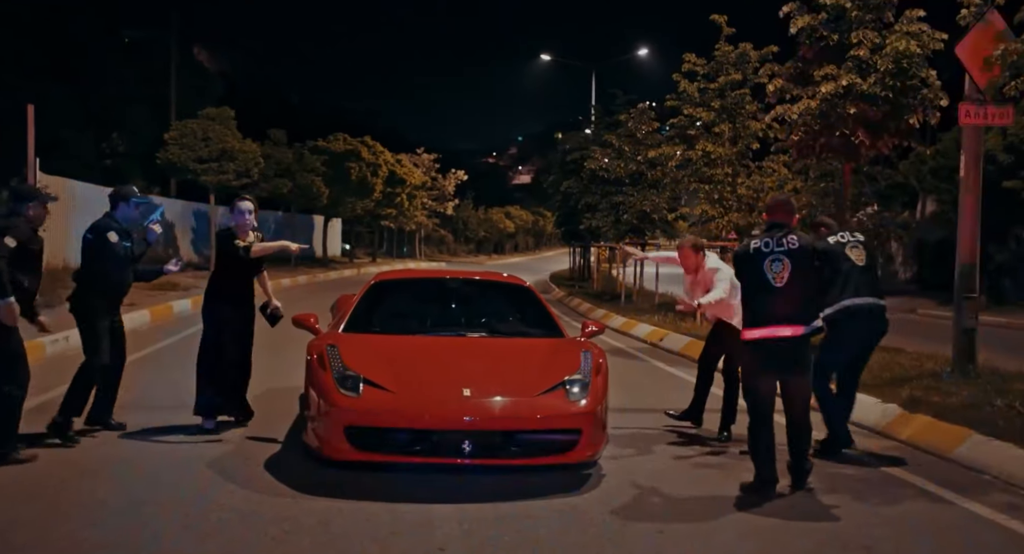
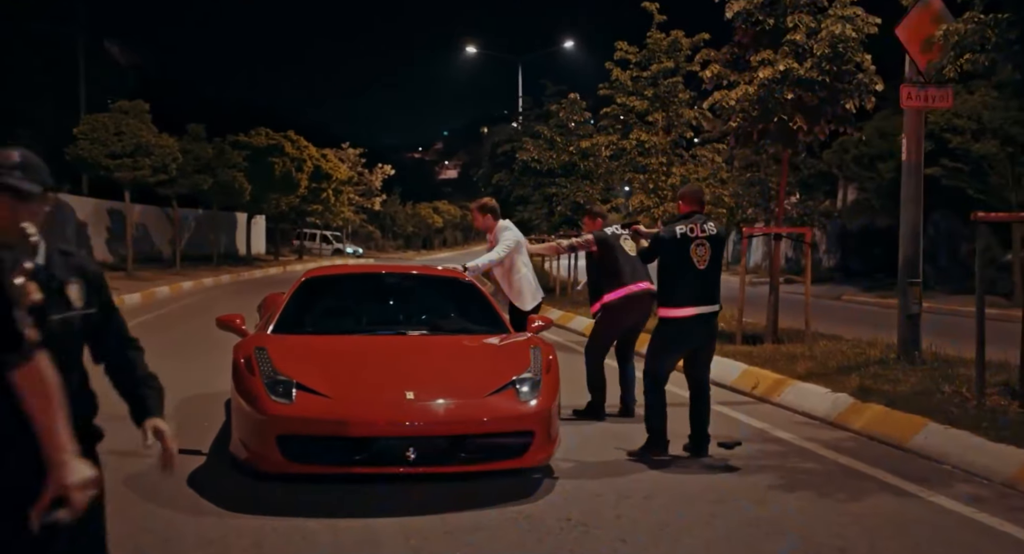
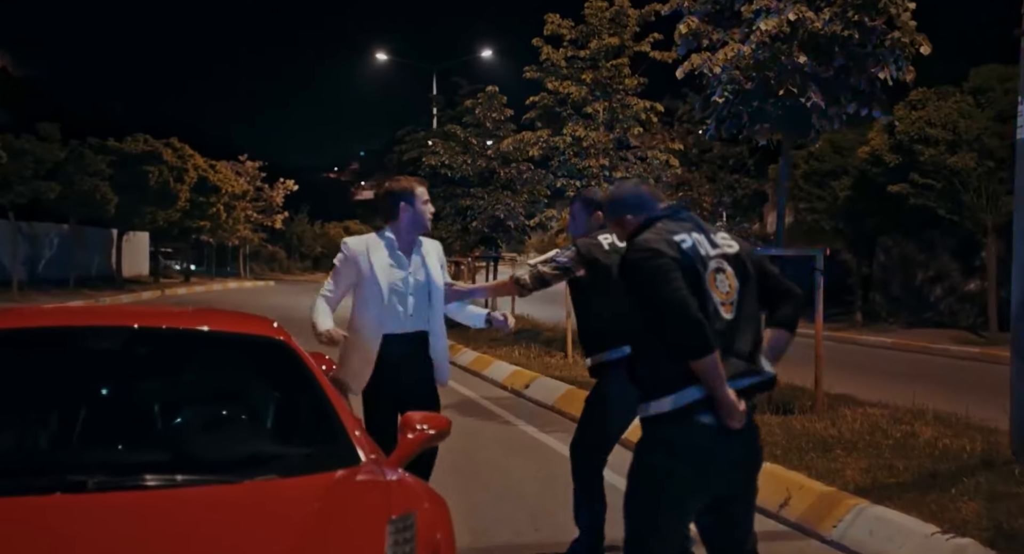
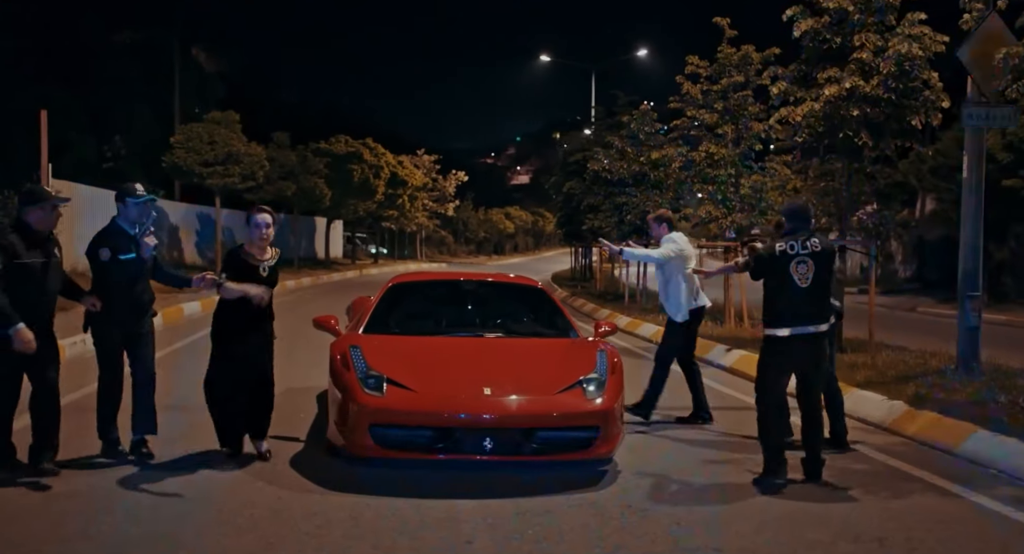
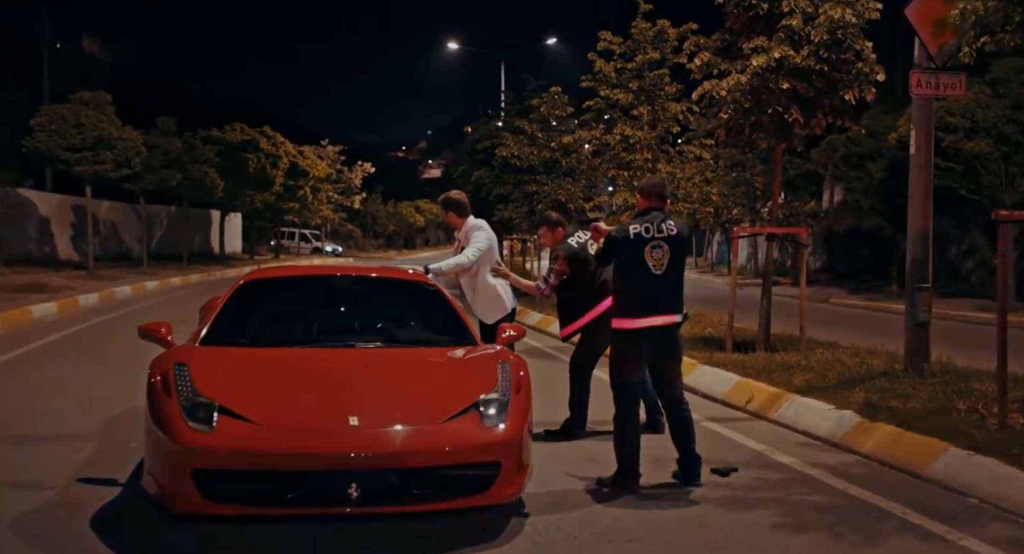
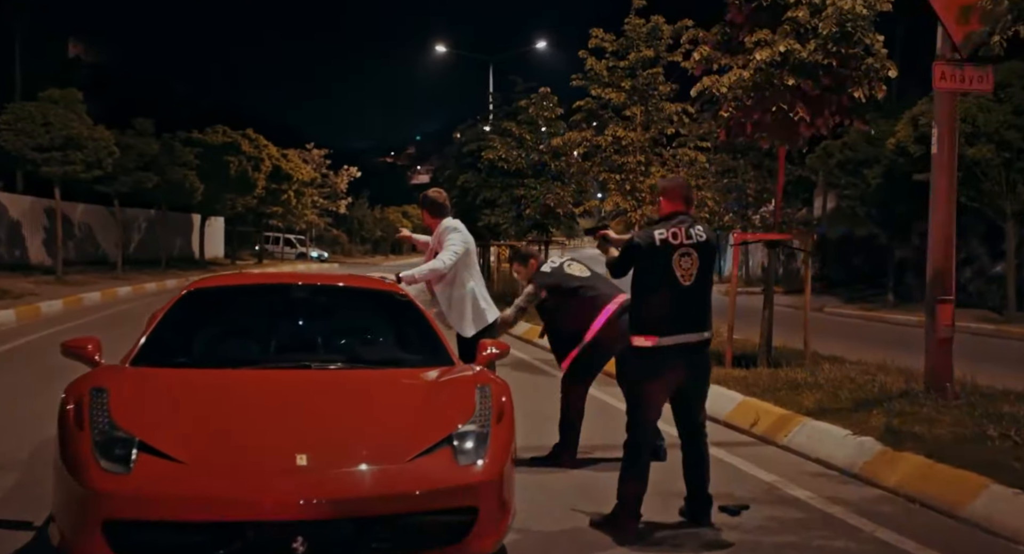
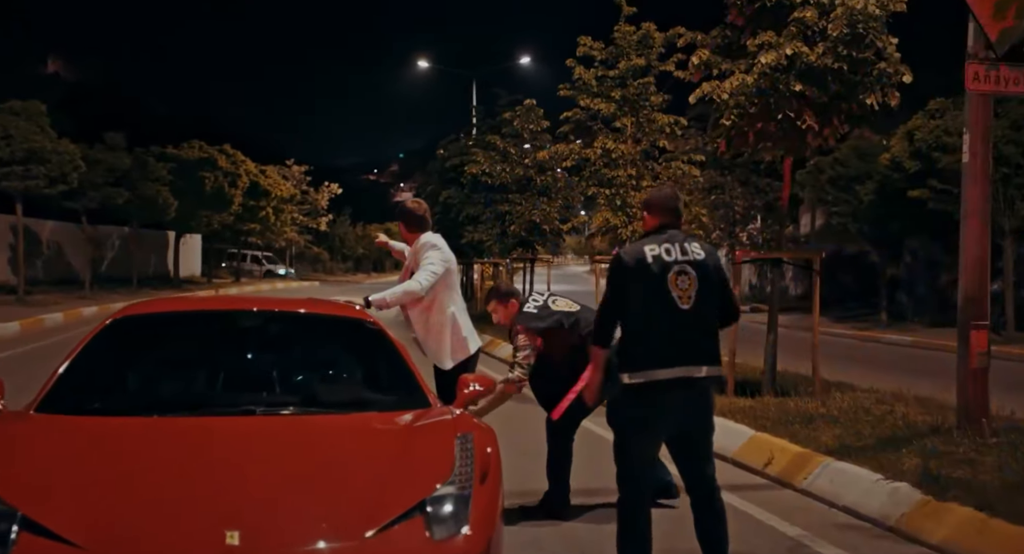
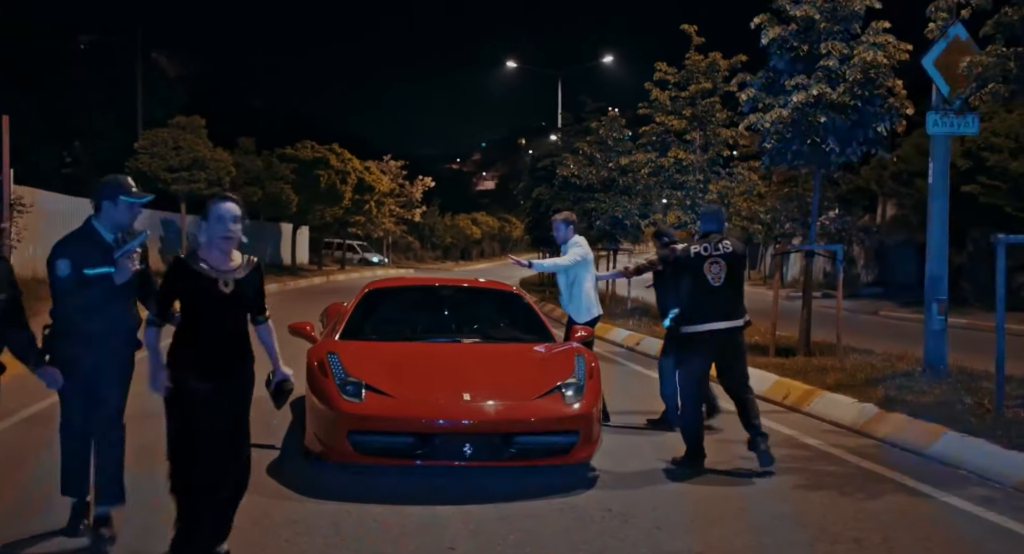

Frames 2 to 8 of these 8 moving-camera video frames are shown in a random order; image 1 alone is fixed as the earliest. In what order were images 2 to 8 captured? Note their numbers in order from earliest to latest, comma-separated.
4, 8, 2, 5, 6, 7, 3
